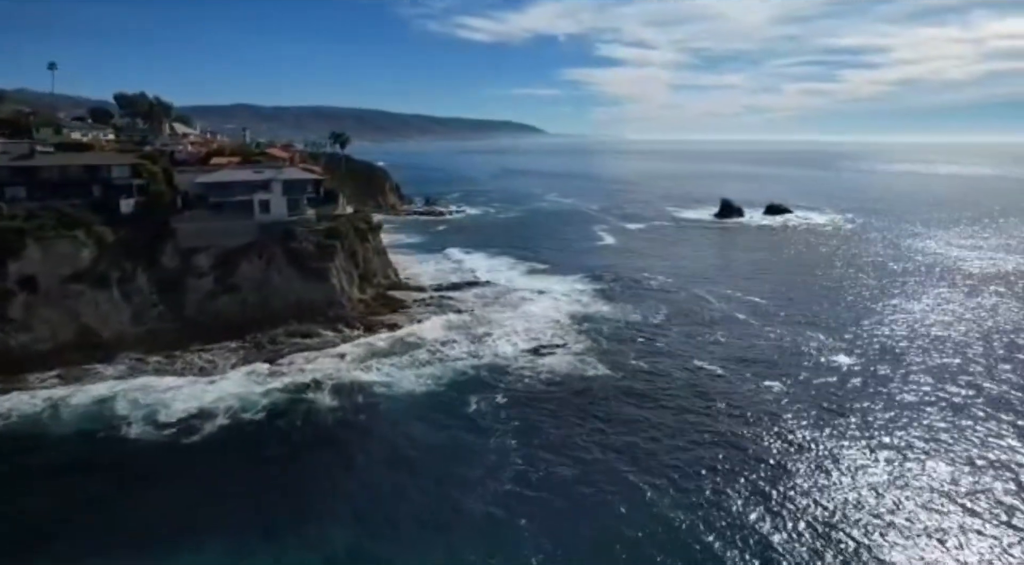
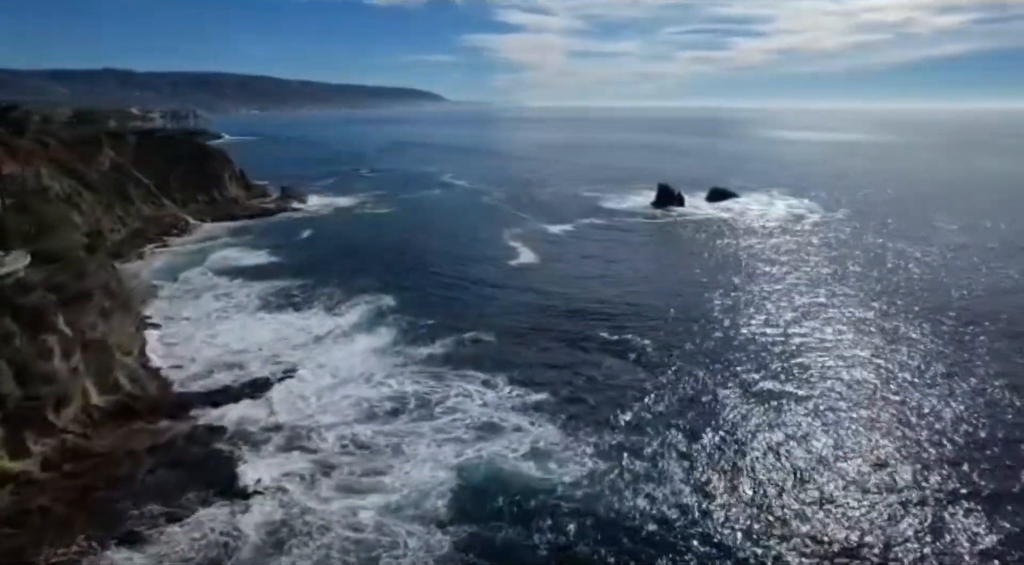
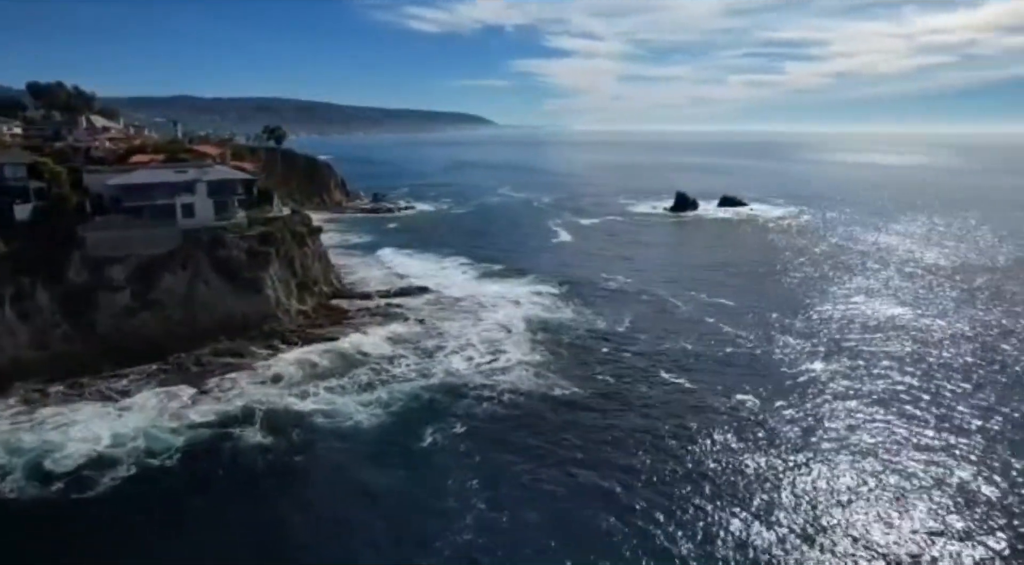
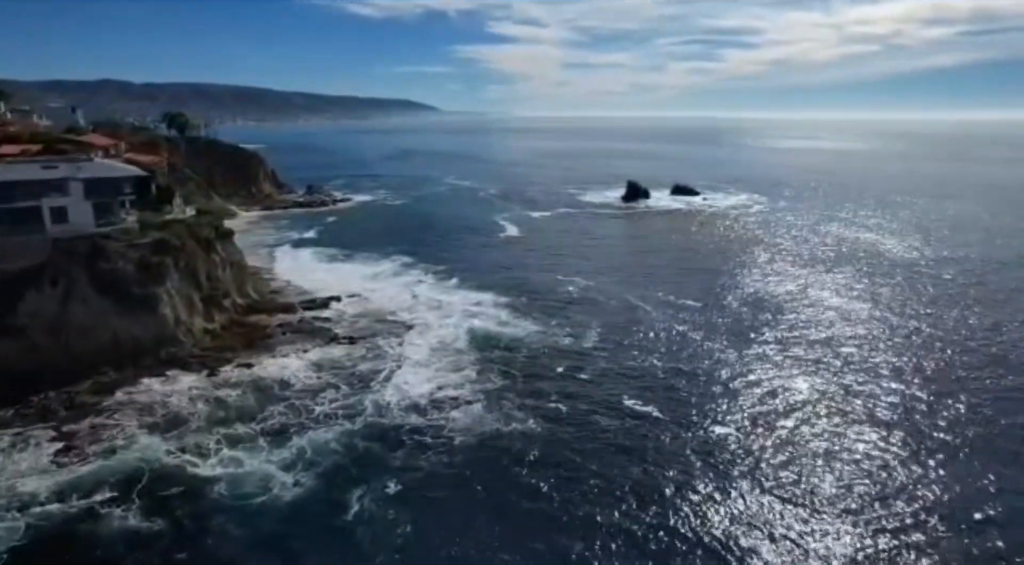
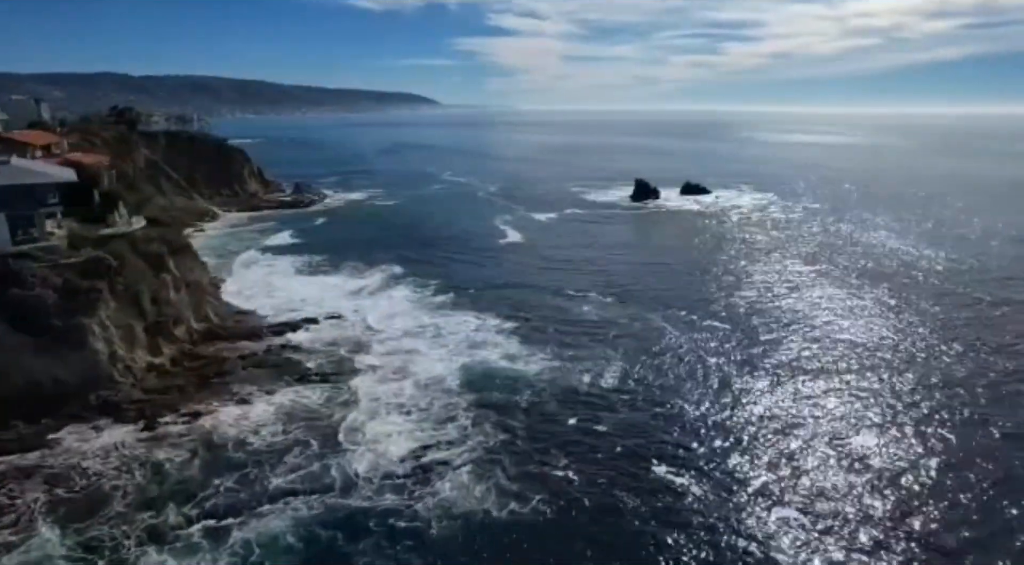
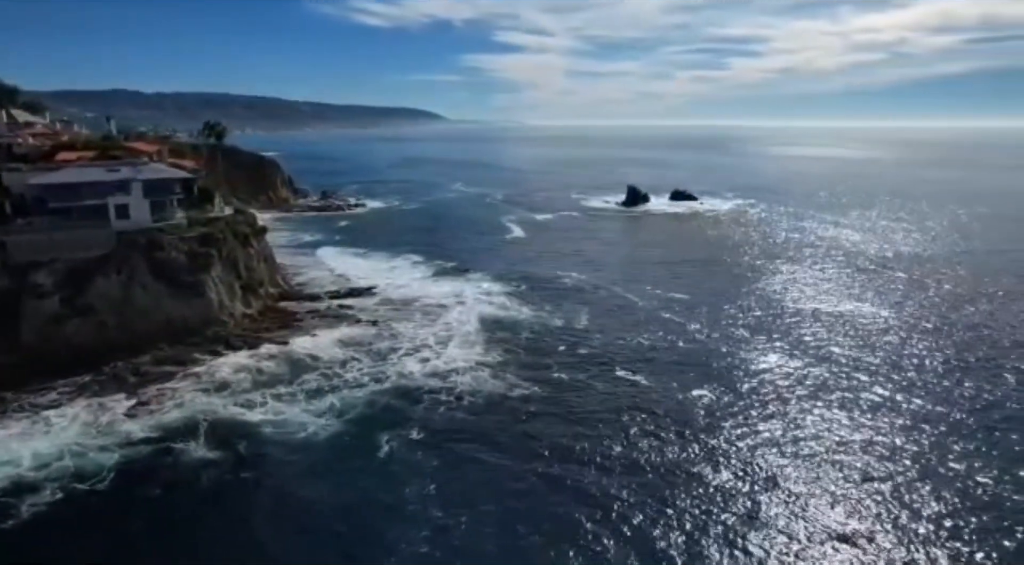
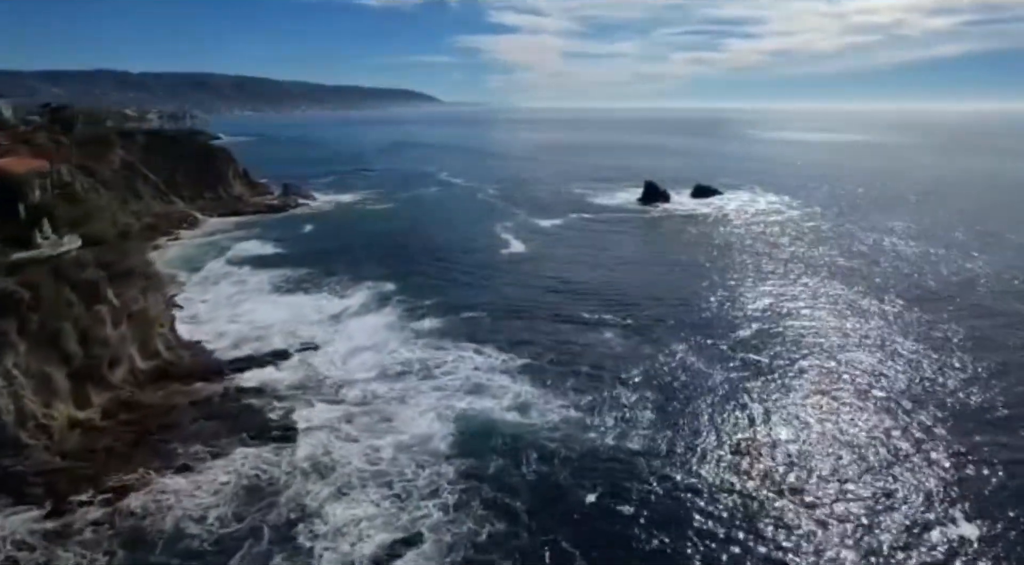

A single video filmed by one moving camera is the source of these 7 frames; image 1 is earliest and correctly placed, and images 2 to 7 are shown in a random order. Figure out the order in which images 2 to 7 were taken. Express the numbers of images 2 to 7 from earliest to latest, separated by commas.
3, 6, 4, 5, 7, 2
